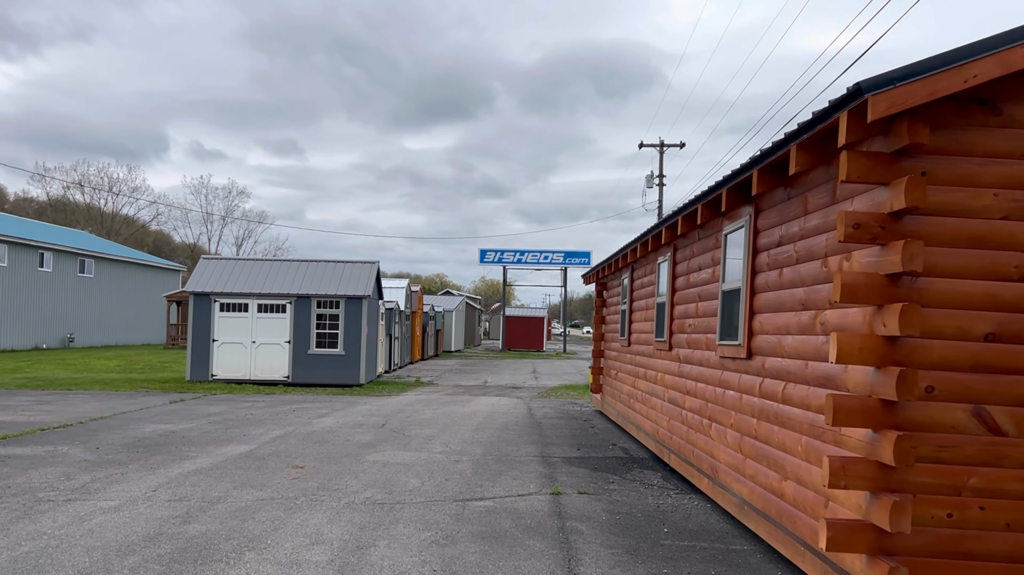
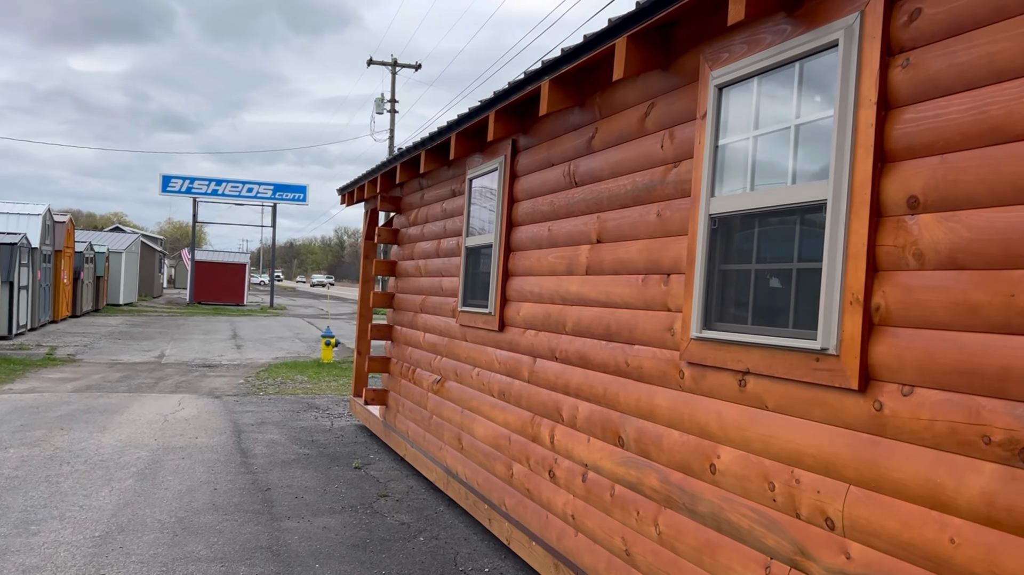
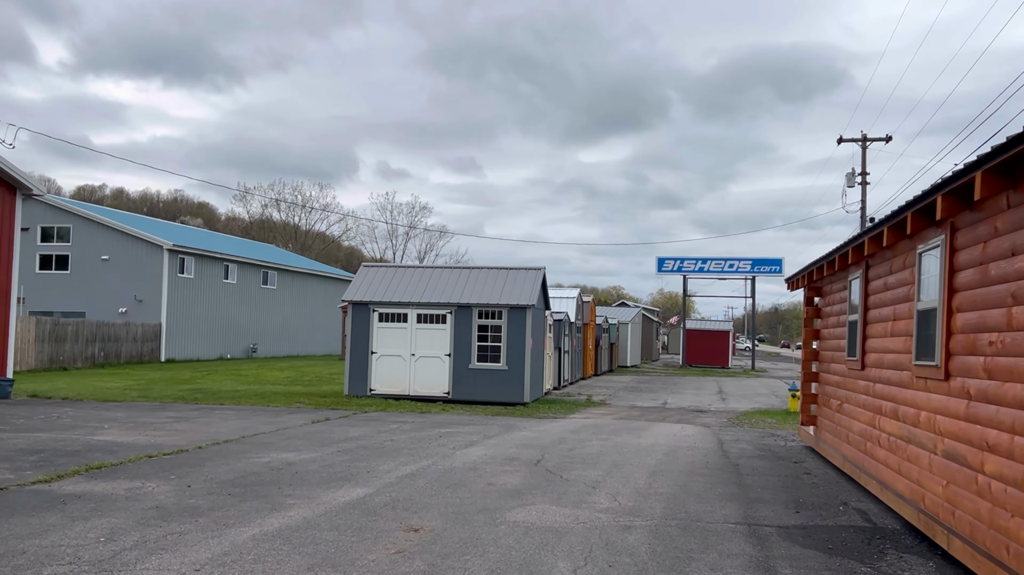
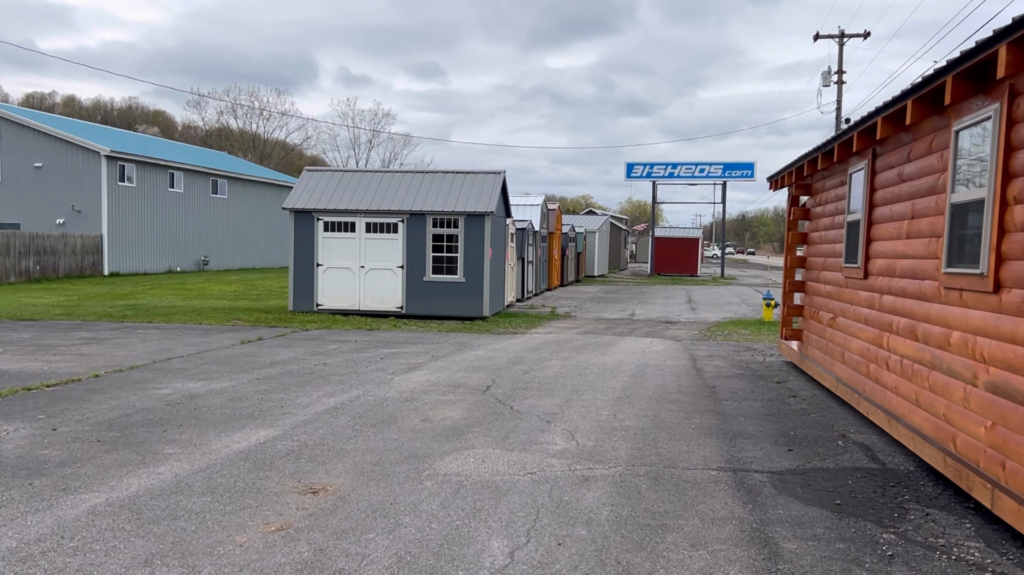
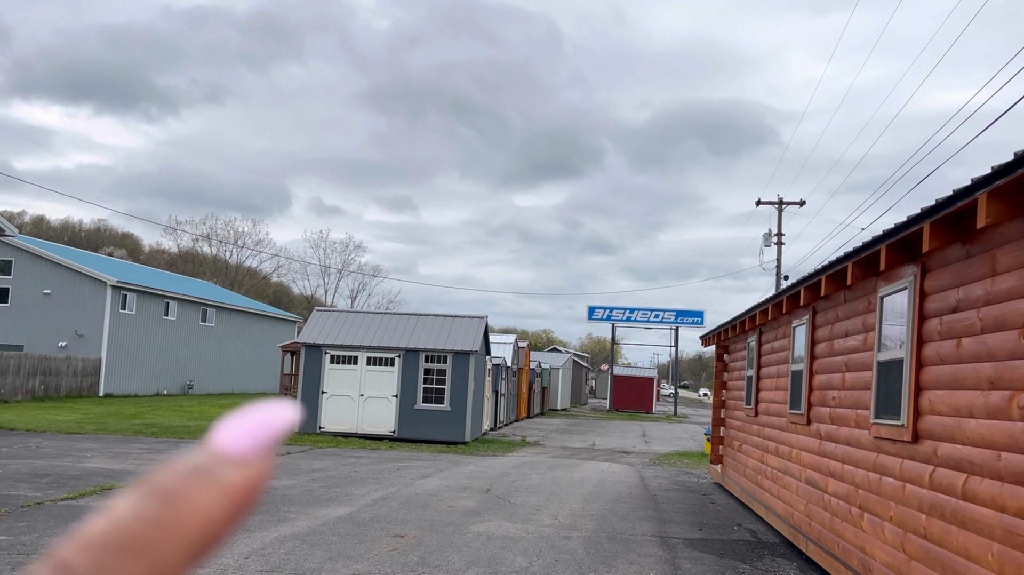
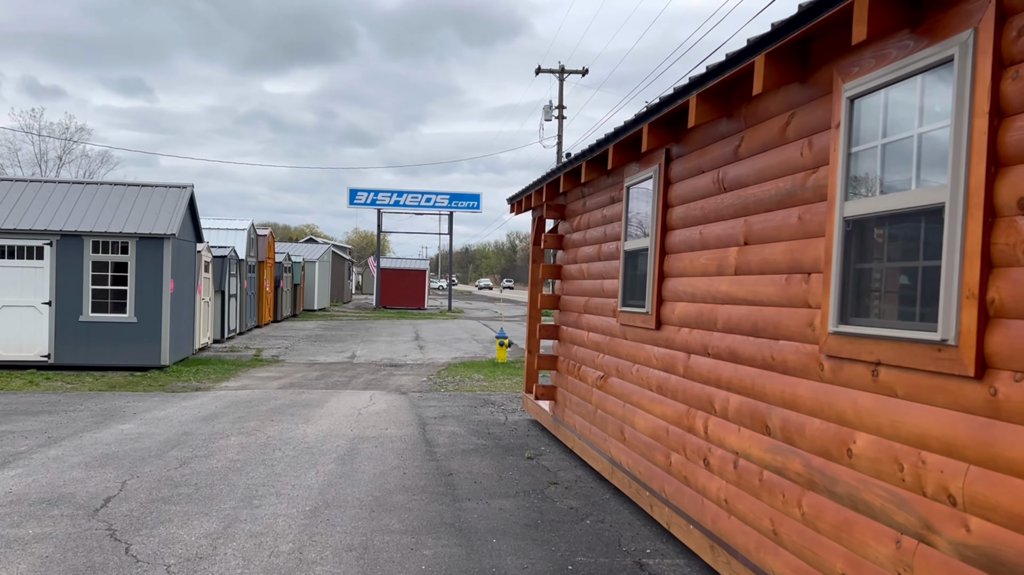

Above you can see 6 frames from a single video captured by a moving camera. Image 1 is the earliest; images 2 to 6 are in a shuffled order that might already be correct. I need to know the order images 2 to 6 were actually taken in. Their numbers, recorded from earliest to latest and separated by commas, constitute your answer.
5, 3, 4, 6, 2
